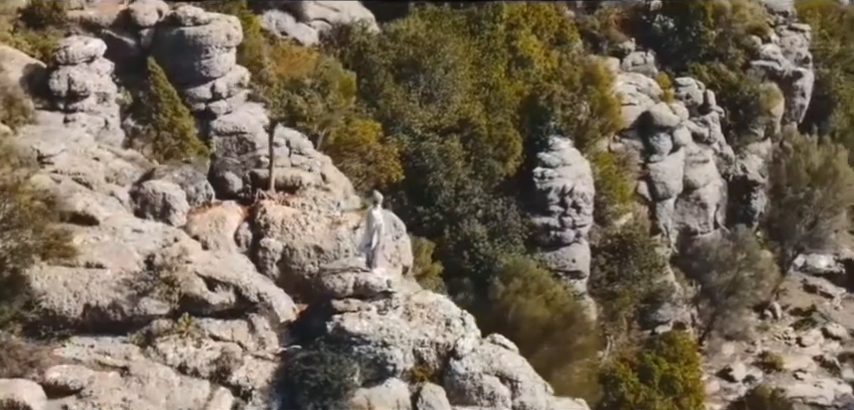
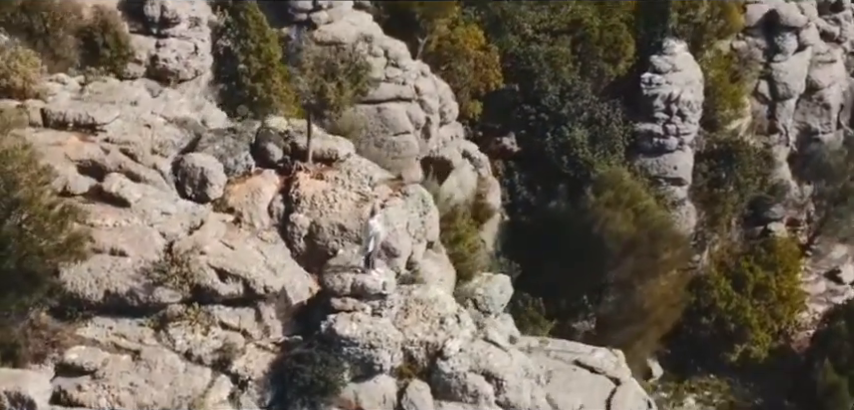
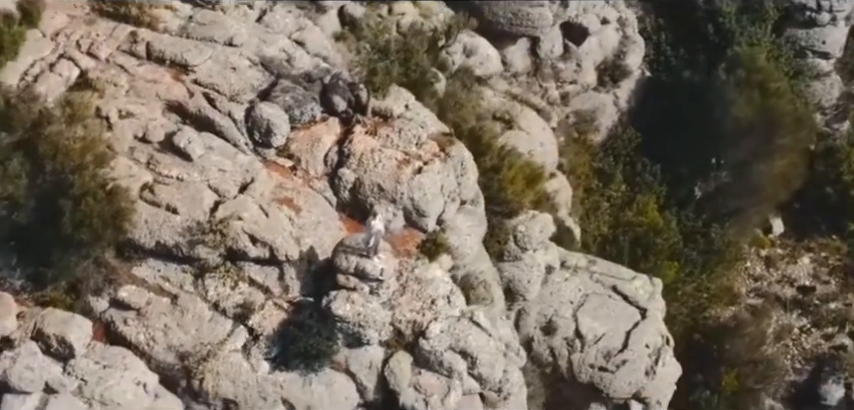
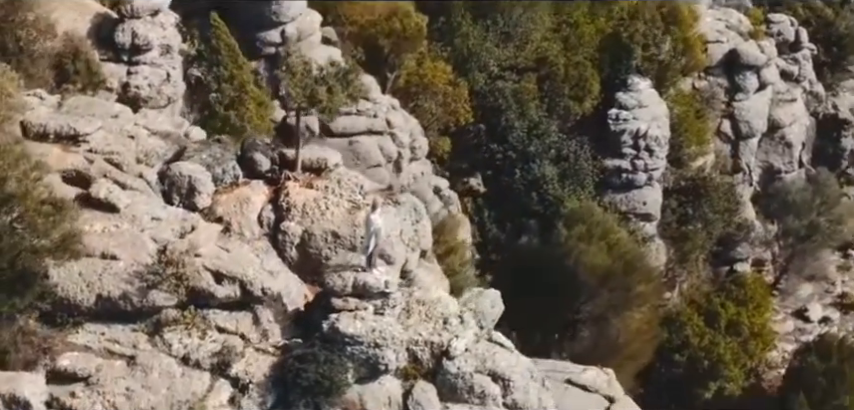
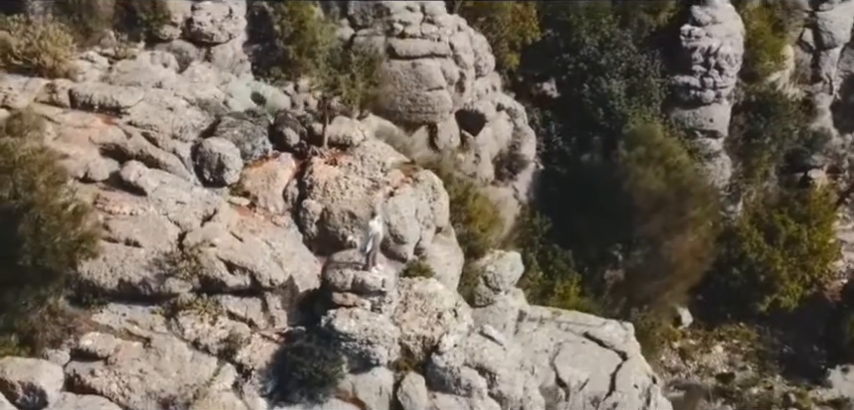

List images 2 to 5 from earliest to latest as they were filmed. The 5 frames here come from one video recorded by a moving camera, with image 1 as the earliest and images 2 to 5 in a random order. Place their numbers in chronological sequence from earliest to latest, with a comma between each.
4, 2, 5, 3
